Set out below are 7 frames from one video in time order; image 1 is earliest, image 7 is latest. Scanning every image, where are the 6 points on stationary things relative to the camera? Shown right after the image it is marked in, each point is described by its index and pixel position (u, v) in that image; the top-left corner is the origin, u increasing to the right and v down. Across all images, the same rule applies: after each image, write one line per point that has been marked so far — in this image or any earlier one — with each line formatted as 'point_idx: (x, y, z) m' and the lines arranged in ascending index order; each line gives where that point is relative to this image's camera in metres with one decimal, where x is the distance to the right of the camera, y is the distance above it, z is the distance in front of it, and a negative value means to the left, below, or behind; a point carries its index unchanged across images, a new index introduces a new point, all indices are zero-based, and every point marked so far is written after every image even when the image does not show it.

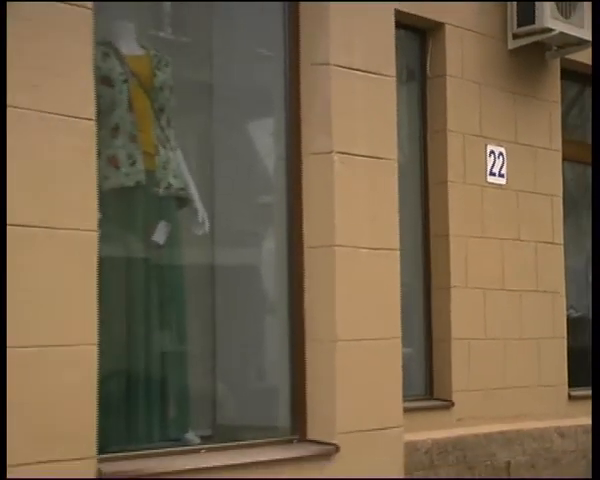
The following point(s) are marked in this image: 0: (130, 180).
0: (-0.7, +0.2, +3.3) m
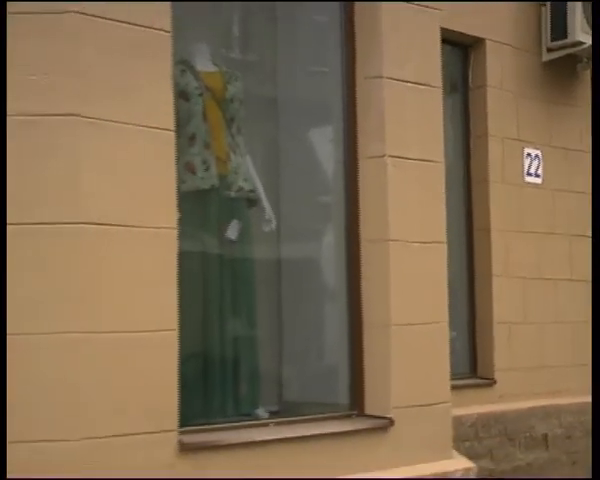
0: (-0.4, +0.3, +3.7) m
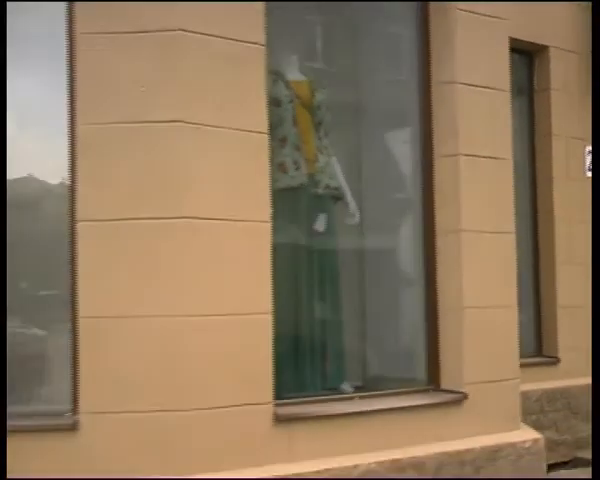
0: (0.0, +0.3, +4.1) m
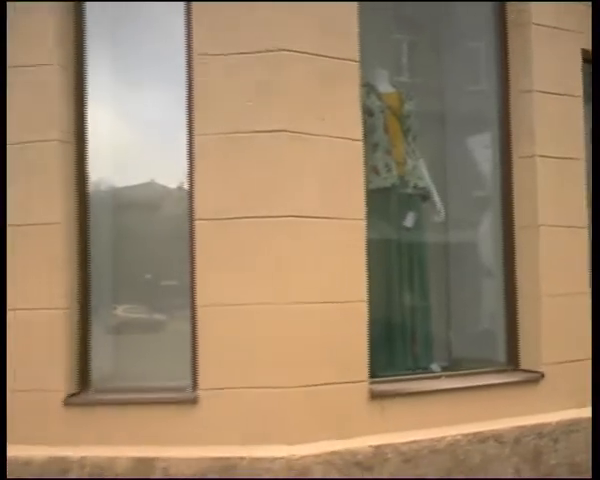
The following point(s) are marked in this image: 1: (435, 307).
0: (+0.5, +0.3, +4.6) m
1: (+0.8, -0.4, +4.8) m
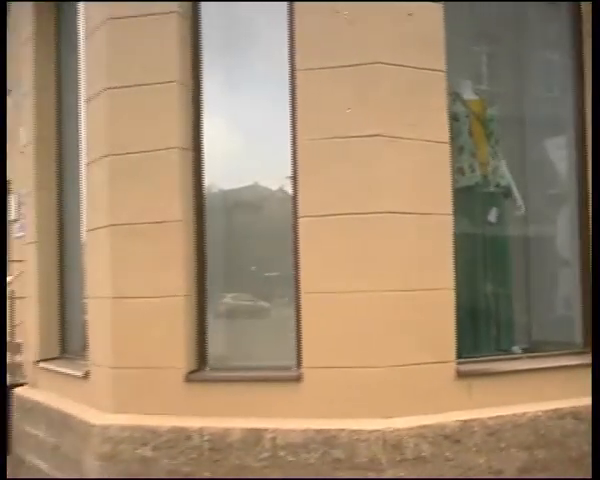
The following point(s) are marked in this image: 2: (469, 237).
0: (+1.1, +0.4, +5.0) m
1: (+1.4, -0.4, +5.2) m
2: (+1.0, 0.0, +5.1) m
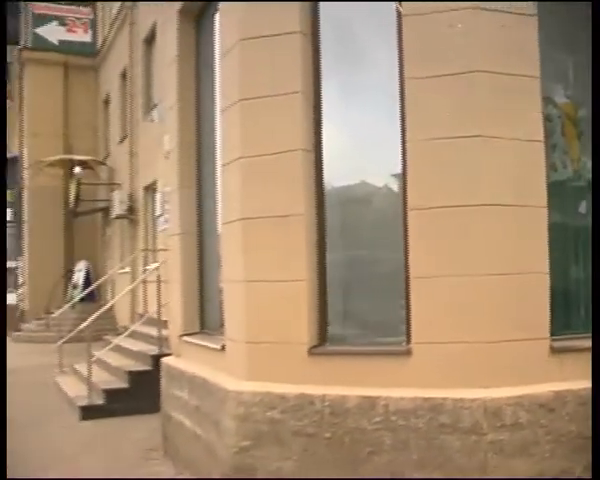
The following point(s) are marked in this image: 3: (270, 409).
0: (+1.8, +0.4, +5.6) m
1: (+2.1, -0.3, +5.7) m
2: (+1.8, +0.1, +5.6) m
3: (-0.2, -1.2, +5.7) m
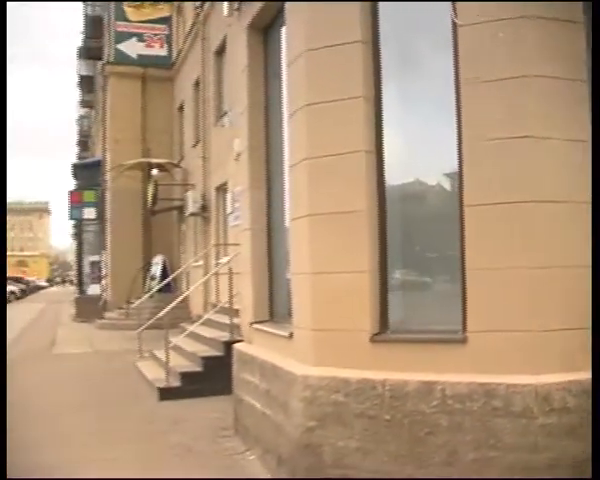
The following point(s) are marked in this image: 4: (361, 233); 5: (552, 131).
0: (+2.3, +0.5, +5.9) m
1: (+2.6, -0.2, +6.1) m
2: (+2.2, +0.1, +6.0) m
3: (+0.3, -1.1, +6.1) m
4: (+0.5, 0.0, +6.2) m
5: (+1.8, +0.8, +5.9) m
